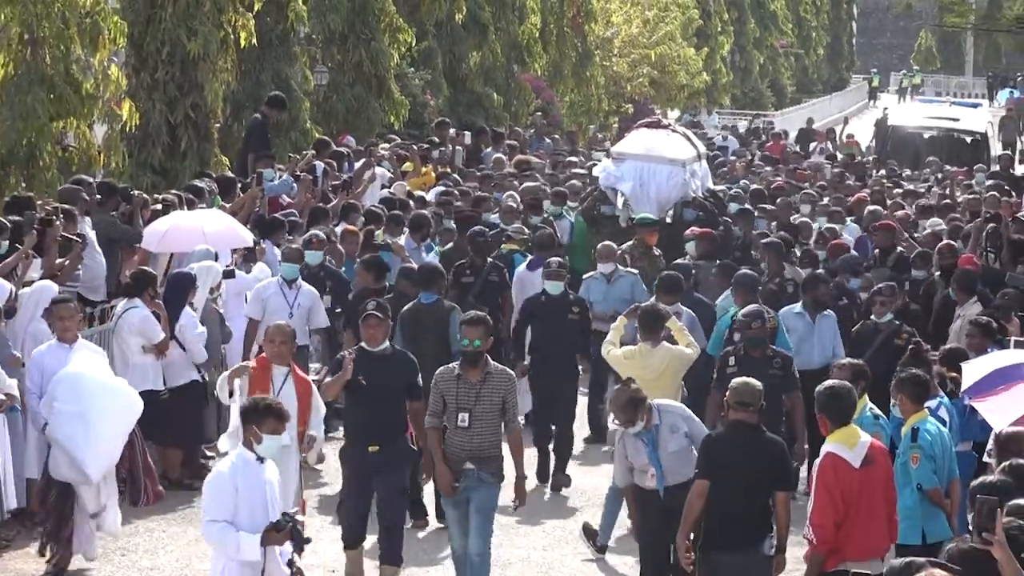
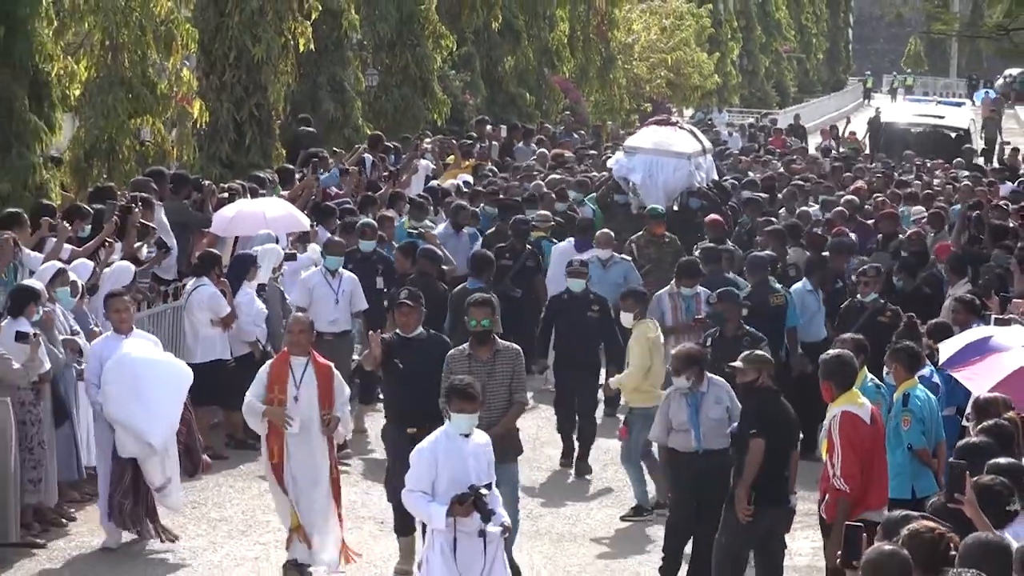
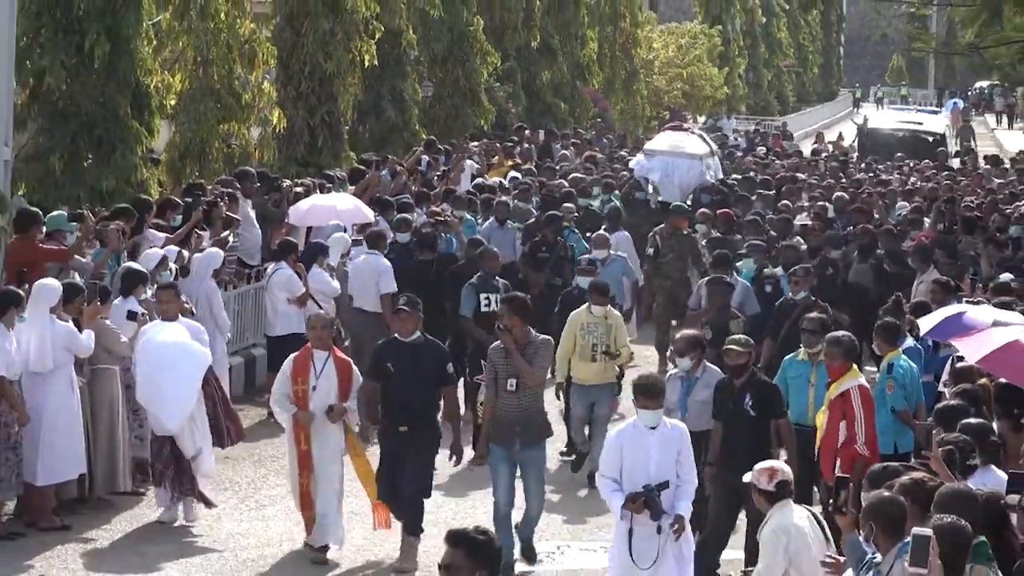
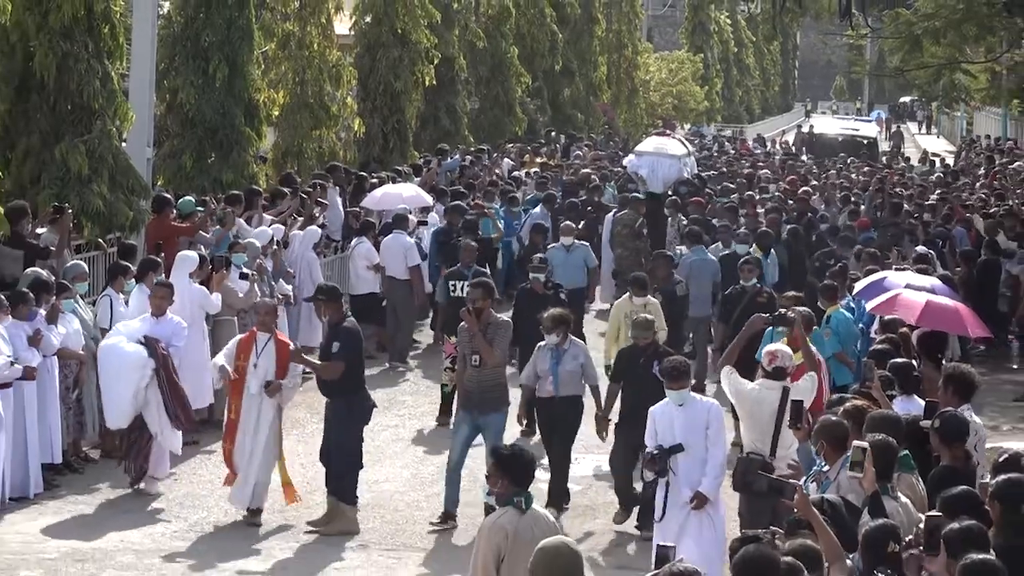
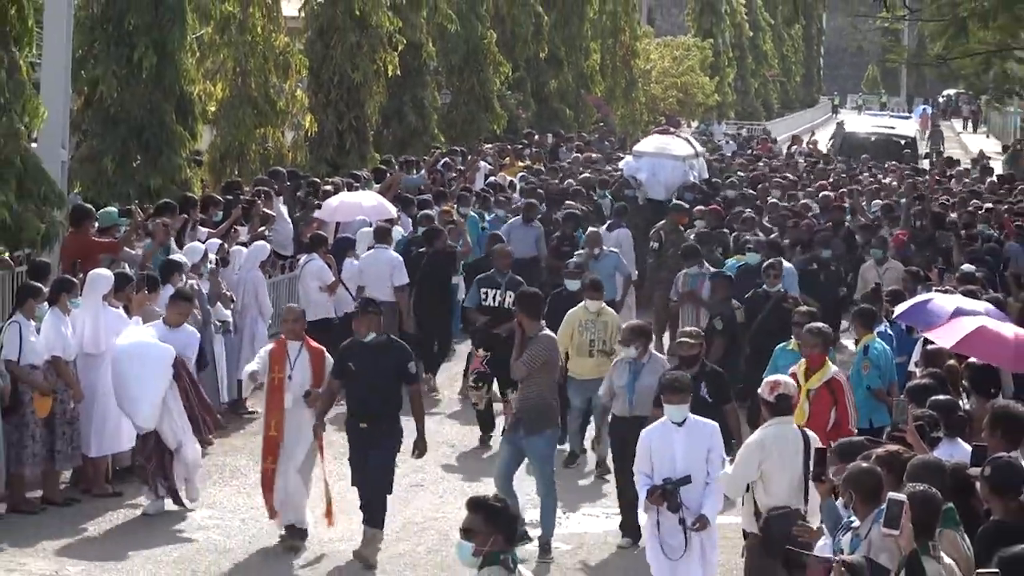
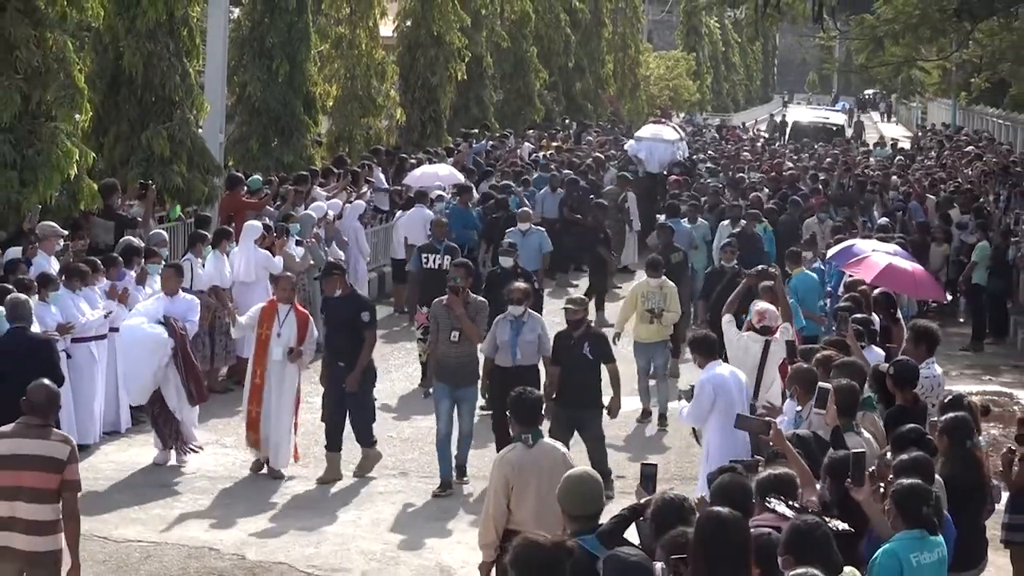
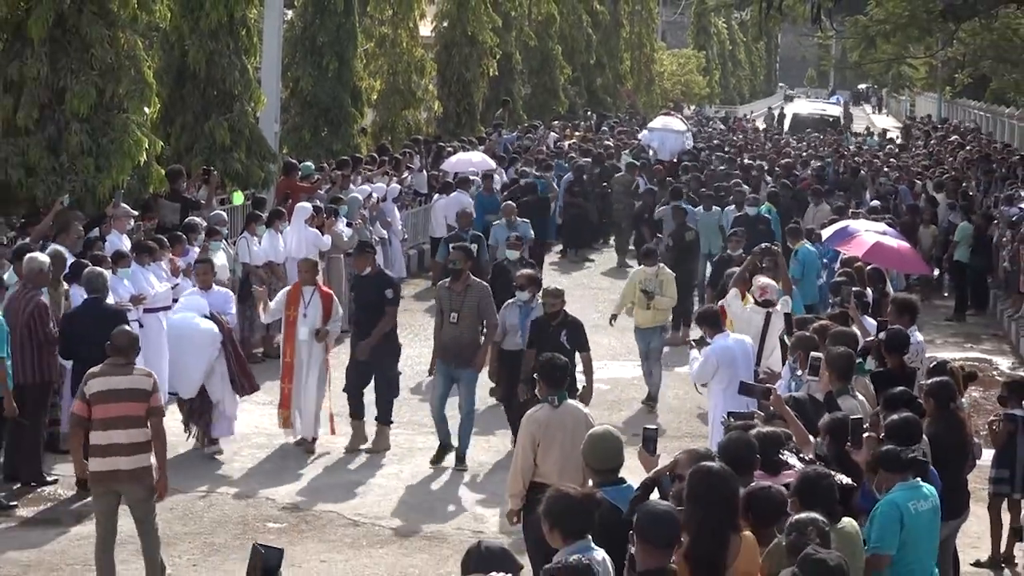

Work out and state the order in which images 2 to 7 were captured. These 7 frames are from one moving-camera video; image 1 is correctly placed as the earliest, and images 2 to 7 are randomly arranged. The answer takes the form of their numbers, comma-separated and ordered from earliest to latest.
2, 3, 5, 4, 6, 7
